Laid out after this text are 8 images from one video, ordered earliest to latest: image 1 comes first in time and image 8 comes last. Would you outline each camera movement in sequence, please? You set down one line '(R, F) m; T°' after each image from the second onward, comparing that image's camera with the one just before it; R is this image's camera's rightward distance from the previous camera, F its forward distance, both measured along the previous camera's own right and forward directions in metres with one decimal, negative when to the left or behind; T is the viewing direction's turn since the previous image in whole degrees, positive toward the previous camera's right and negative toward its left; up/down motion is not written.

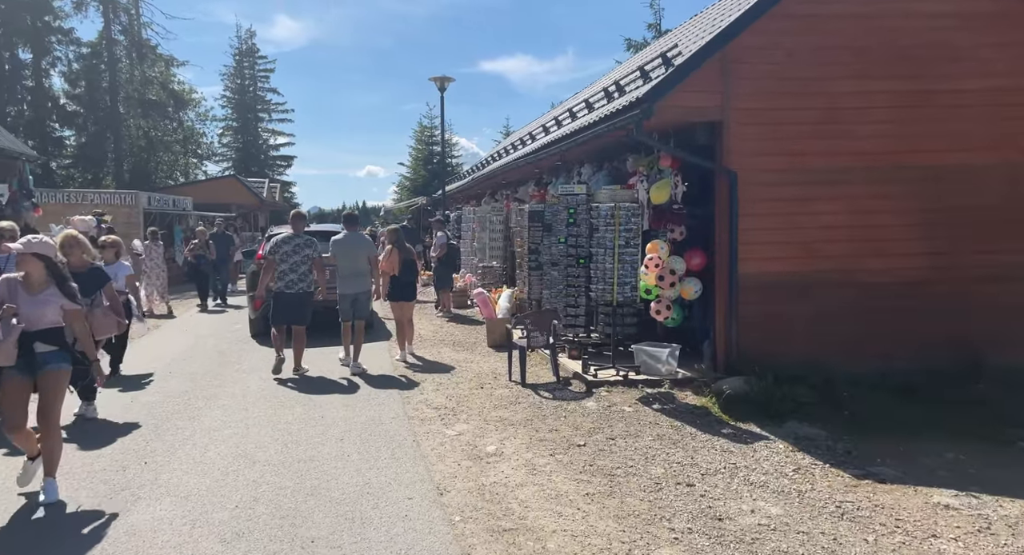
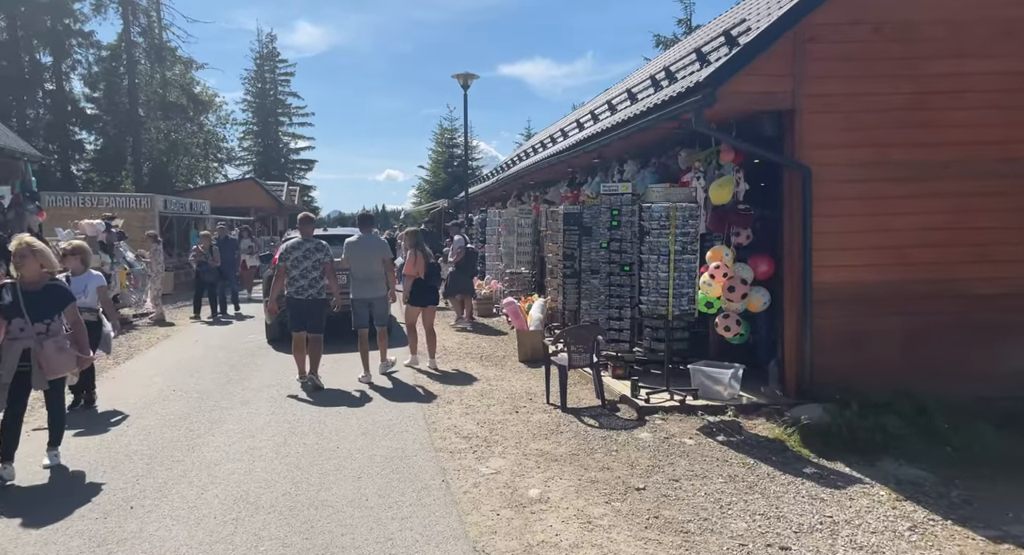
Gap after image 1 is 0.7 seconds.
(-0.2, +0.8) m; -2°
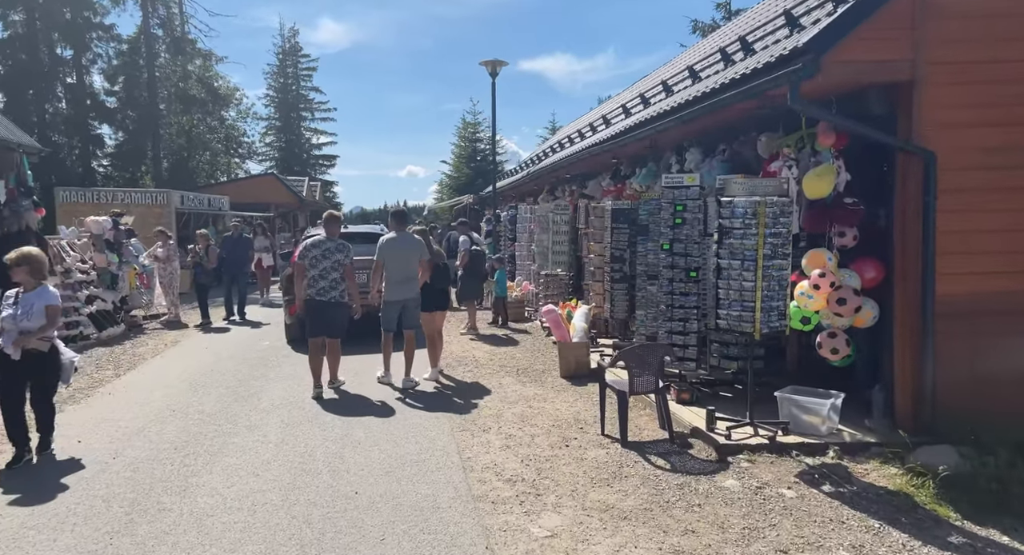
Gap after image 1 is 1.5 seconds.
(-0.2, +1.0) m; -2°
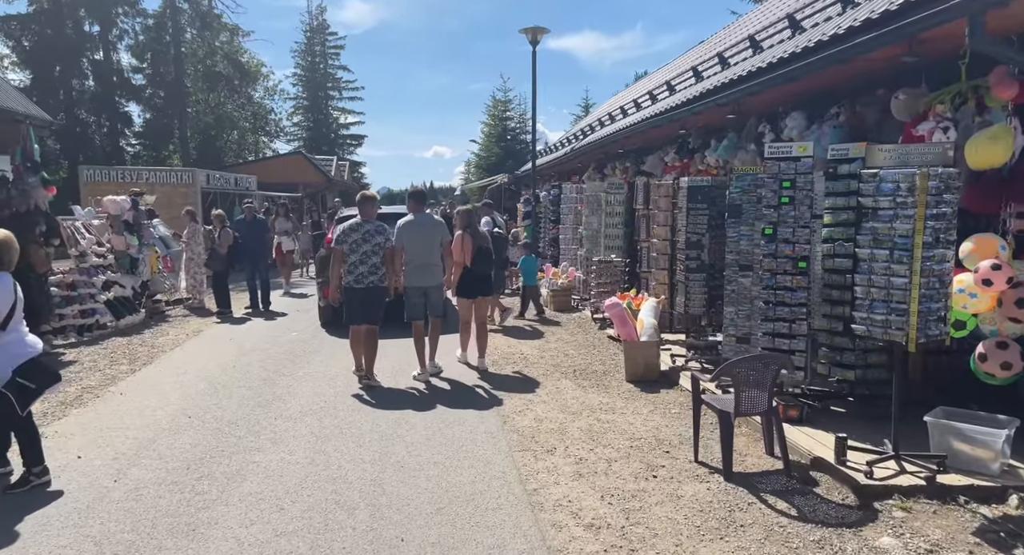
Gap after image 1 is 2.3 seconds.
(-0.3, +1.0) m; -2°
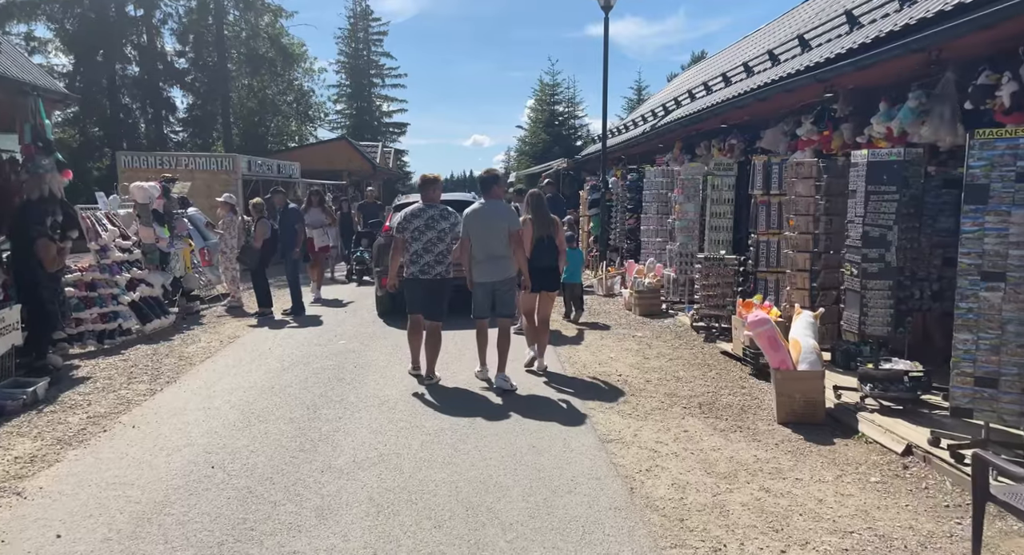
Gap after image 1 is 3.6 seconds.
(-0.6, +1.6) m; -4°
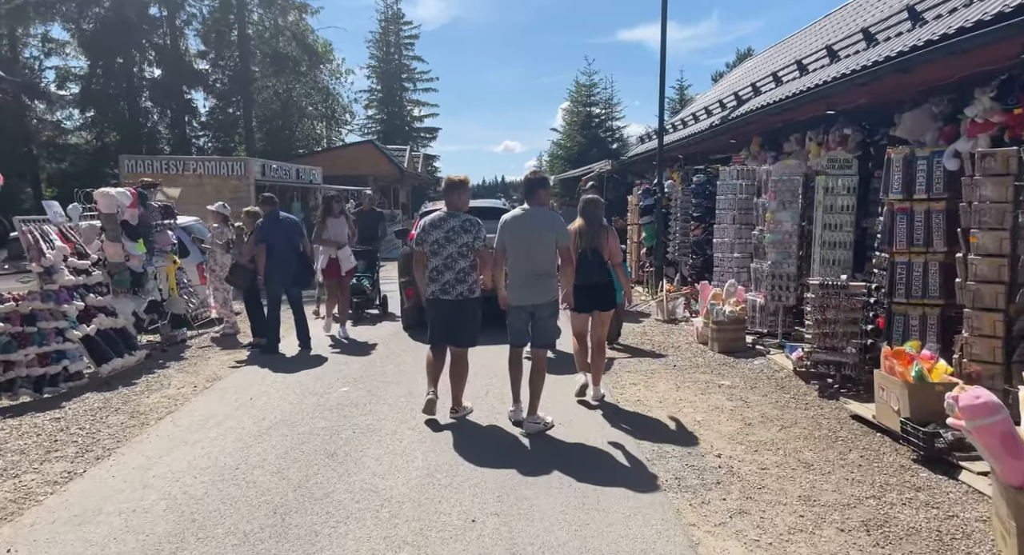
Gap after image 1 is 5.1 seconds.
(-0.2, +1.9) m; -3°
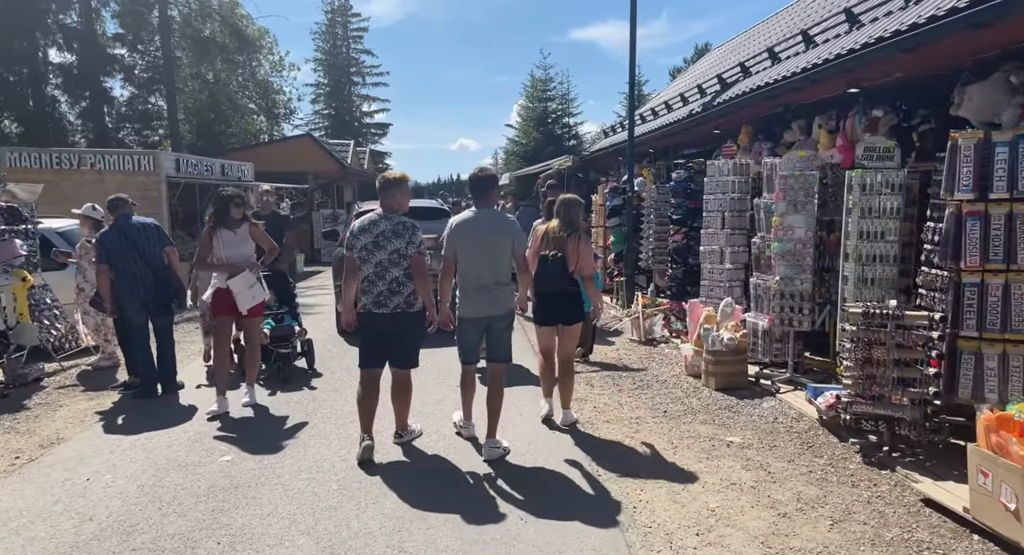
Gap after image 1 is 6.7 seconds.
(+0.1, +1.7) m; +4°
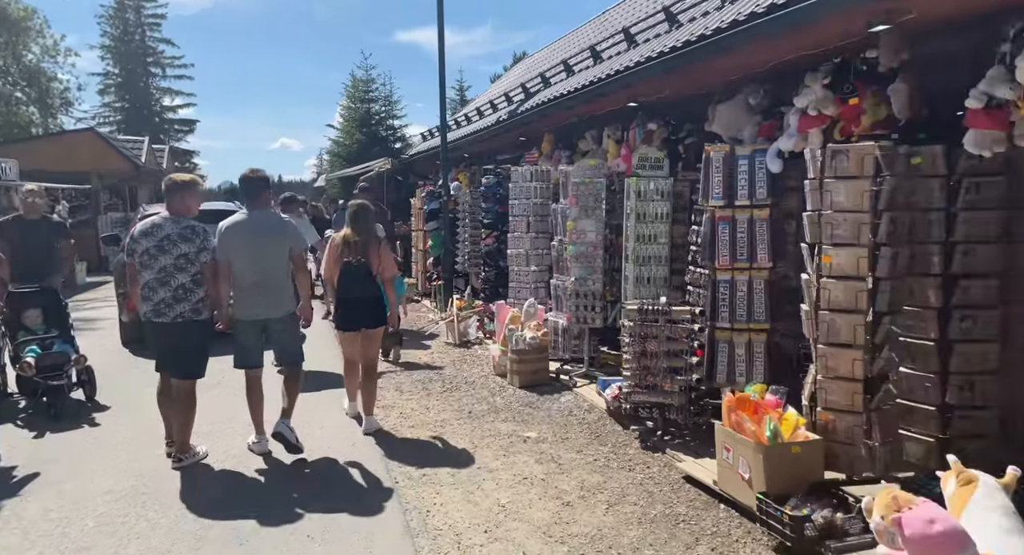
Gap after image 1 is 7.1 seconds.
(+0.3, 0.0) m; +14°
